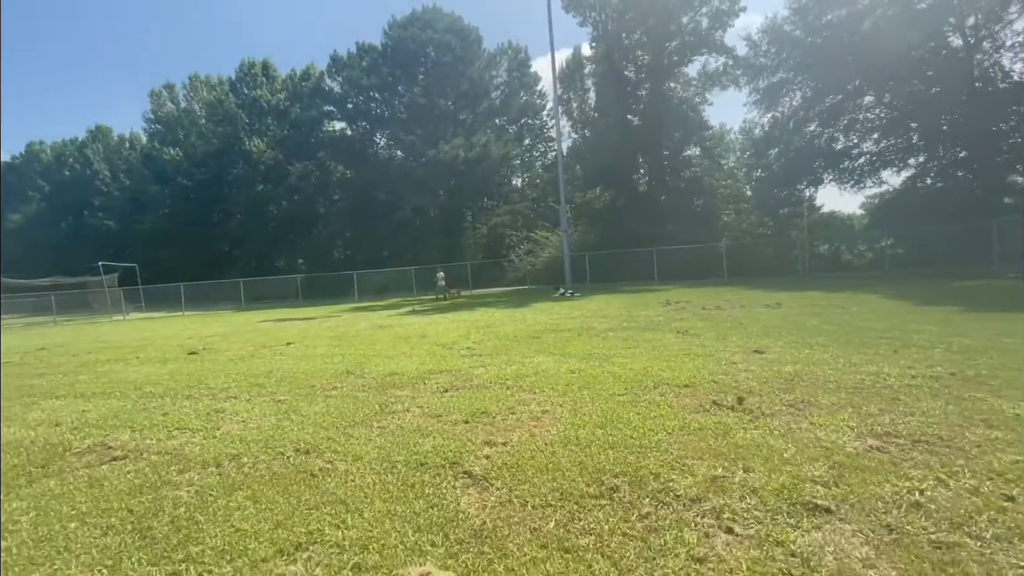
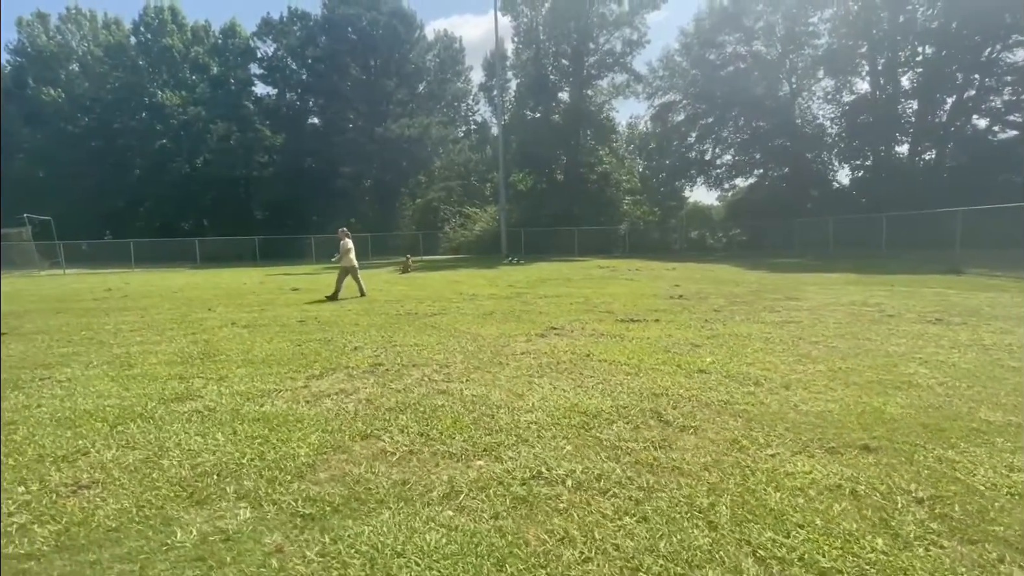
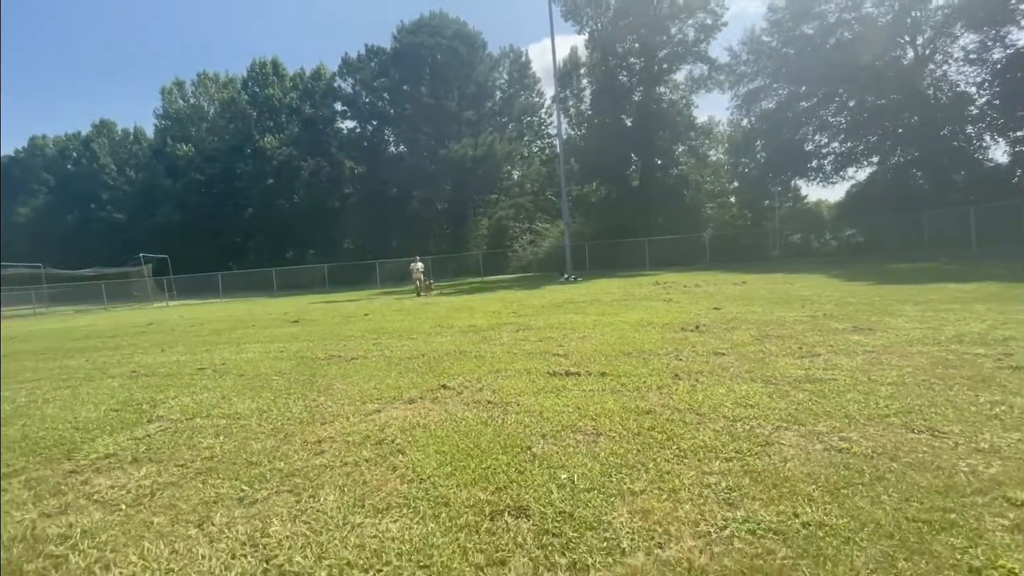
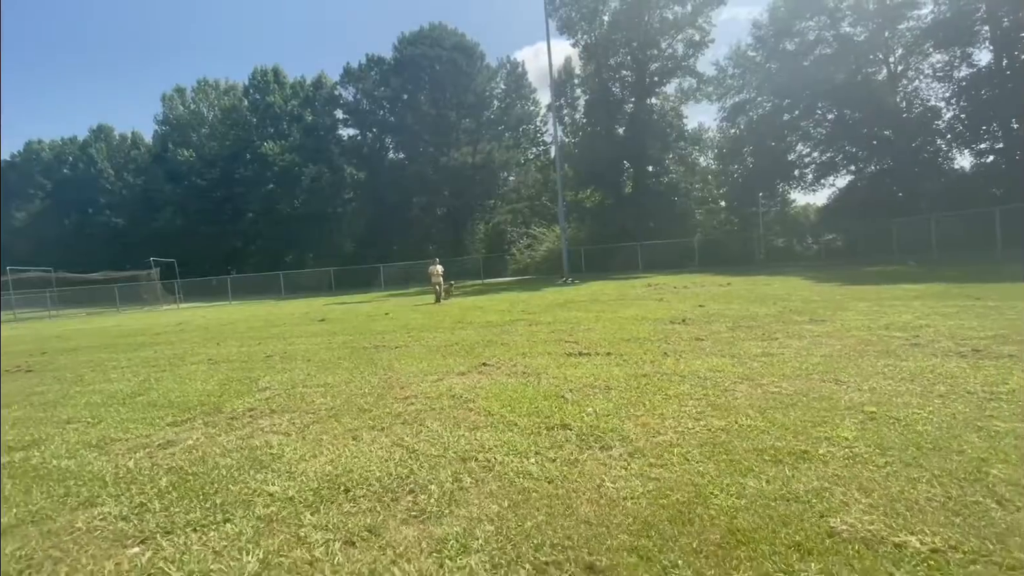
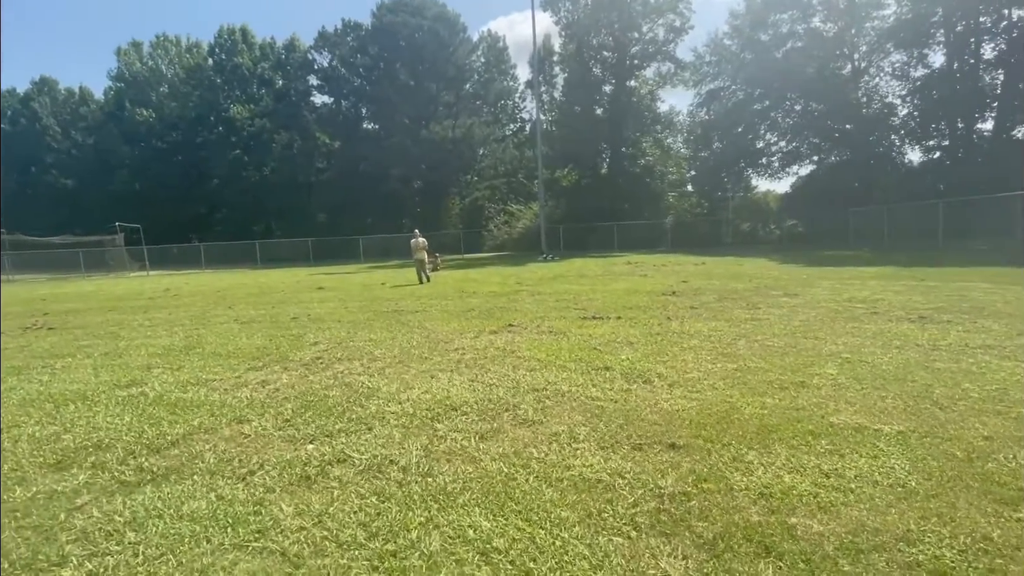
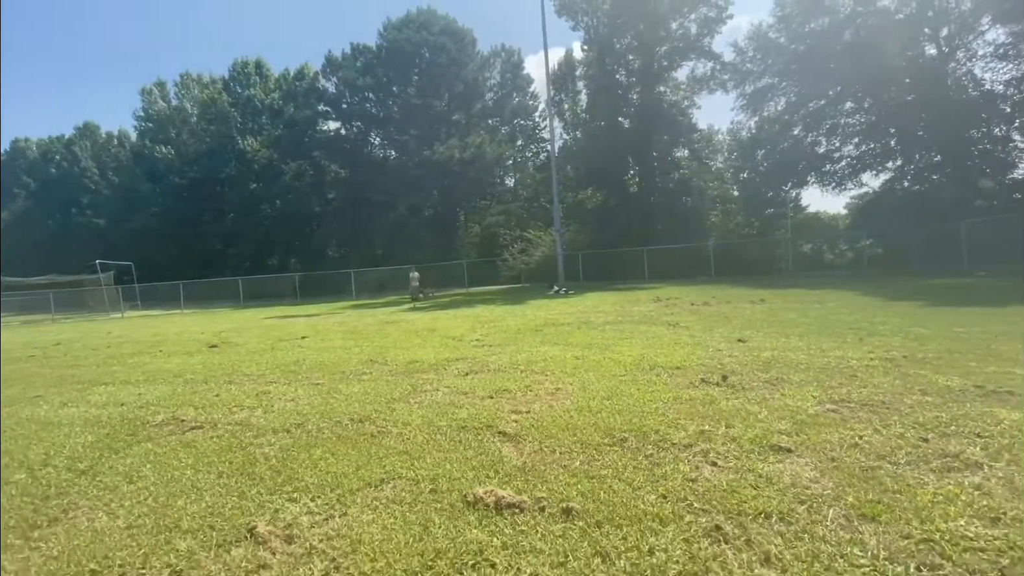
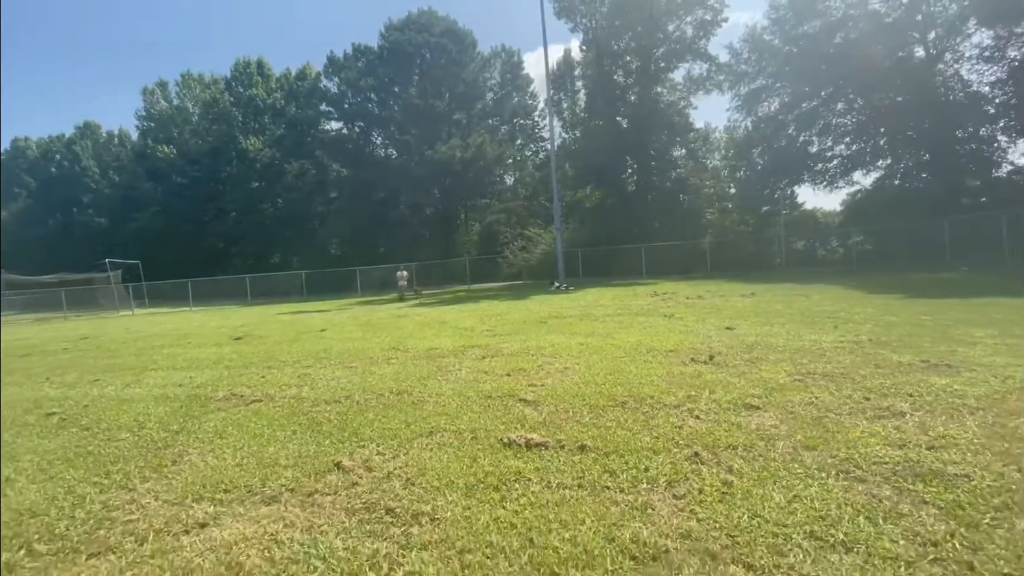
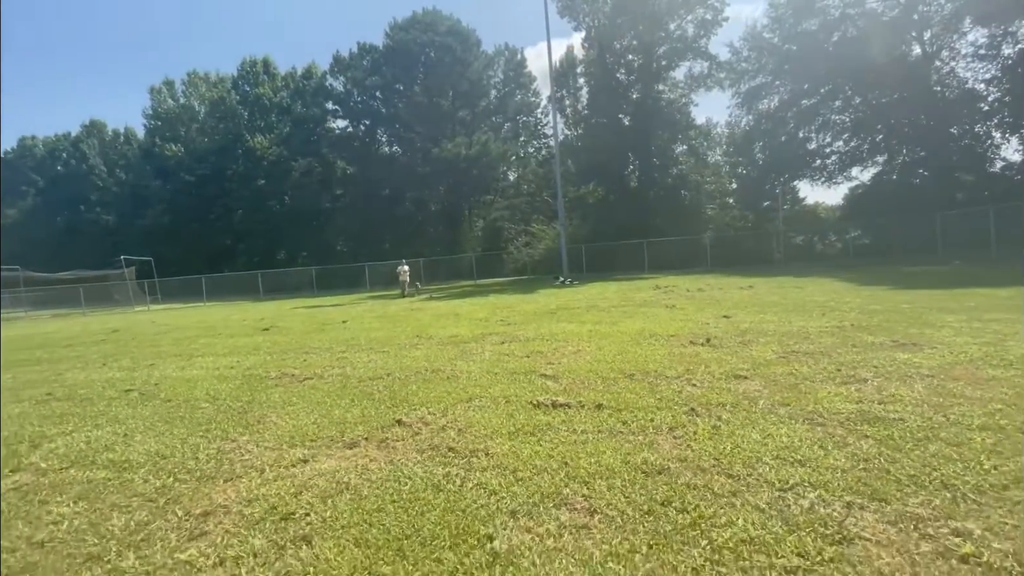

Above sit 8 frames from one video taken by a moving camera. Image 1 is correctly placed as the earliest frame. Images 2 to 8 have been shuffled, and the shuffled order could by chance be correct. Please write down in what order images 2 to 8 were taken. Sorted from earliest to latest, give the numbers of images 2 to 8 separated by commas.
6, 7, 8, 3, 4, 5, 2
